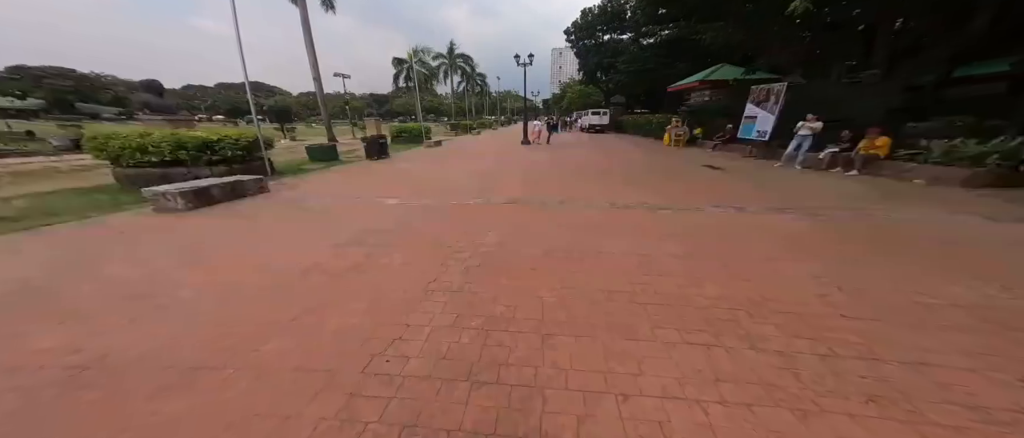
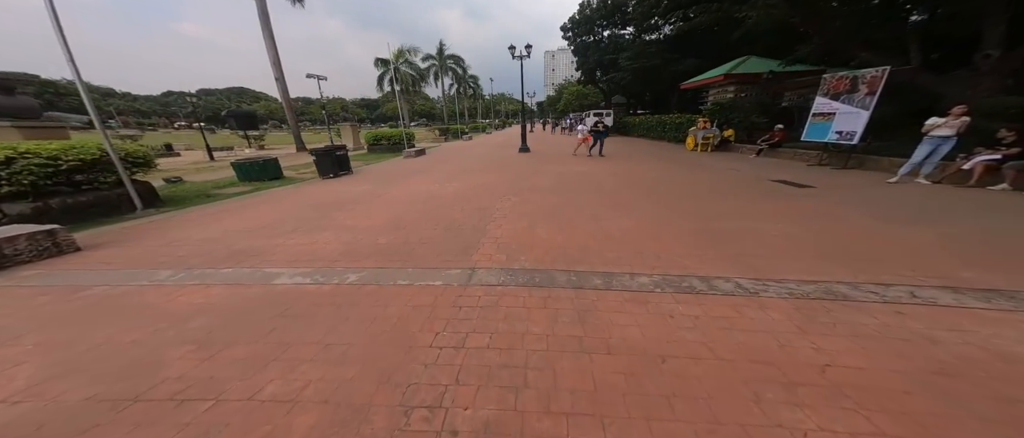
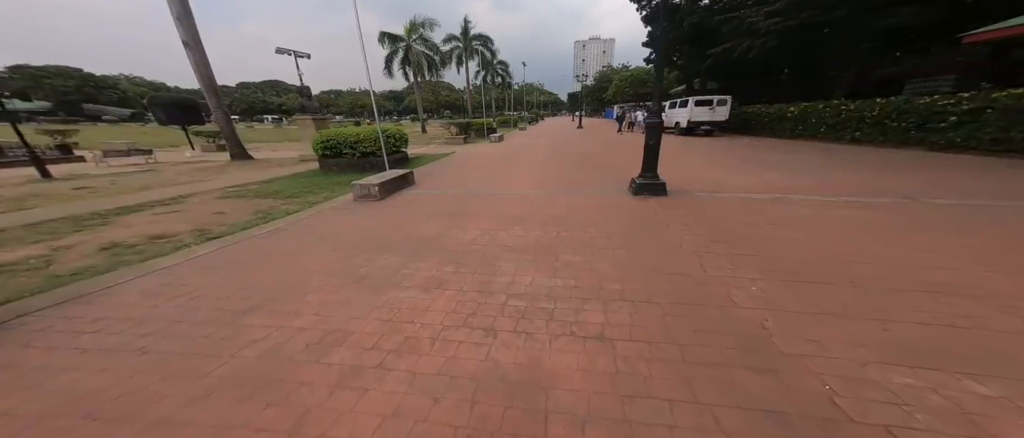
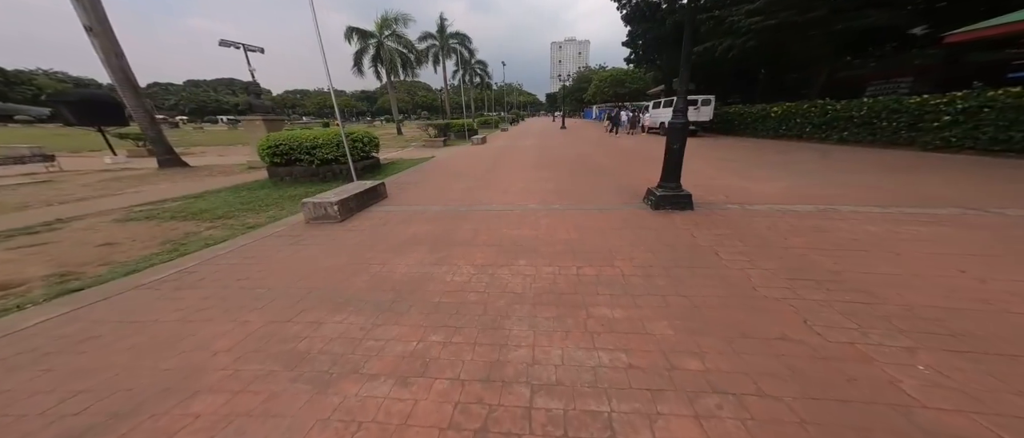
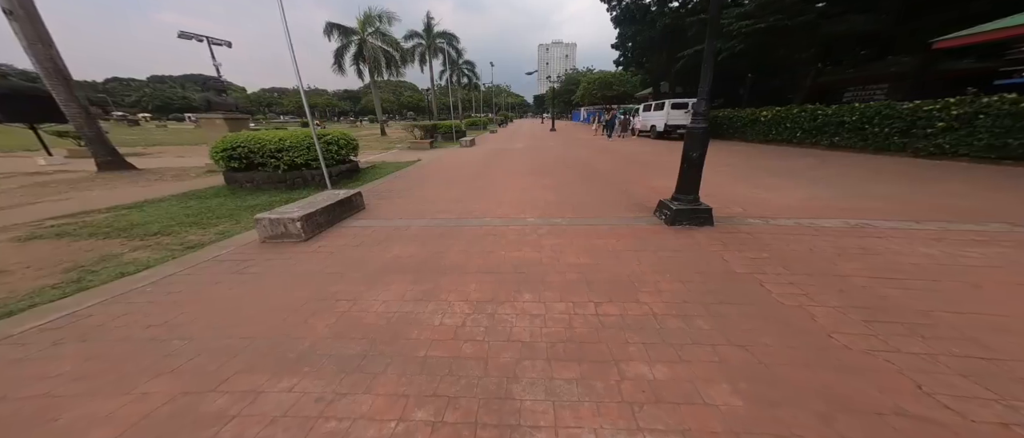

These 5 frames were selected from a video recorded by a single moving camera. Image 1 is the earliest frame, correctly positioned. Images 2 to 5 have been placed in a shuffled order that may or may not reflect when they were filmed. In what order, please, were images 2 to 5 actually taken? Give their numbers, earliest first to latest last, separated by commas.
2, 3, 4, 5
